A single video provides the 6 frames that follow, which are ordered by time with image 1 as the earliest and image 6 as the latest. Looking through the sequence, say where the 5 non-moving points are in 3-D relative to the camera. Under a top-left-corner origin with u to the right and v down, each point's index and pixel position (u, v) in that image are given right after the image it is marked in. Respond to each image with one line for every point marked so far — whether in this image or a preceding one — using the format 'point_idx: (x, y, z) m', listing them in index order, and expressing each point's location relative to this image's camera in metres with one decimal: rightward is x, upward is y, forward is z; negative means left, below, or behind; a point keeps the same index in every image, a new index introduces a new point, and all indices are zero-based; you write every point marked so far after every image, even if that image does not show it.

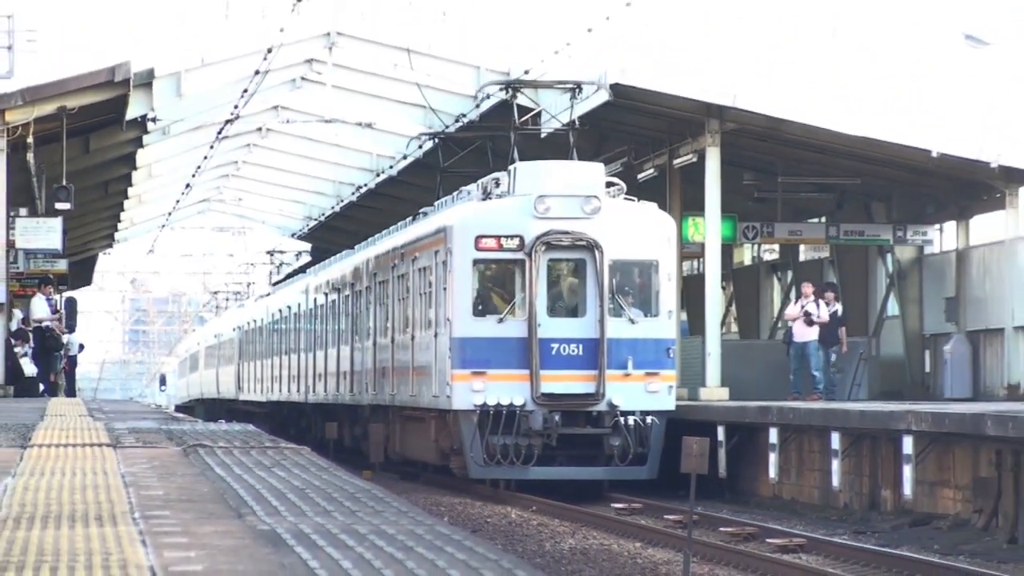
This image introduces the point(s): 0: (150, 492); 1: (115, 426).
0: (-2.7, -1.5, +11.6) m
1: (-3.7, -1.3, +14.6) m
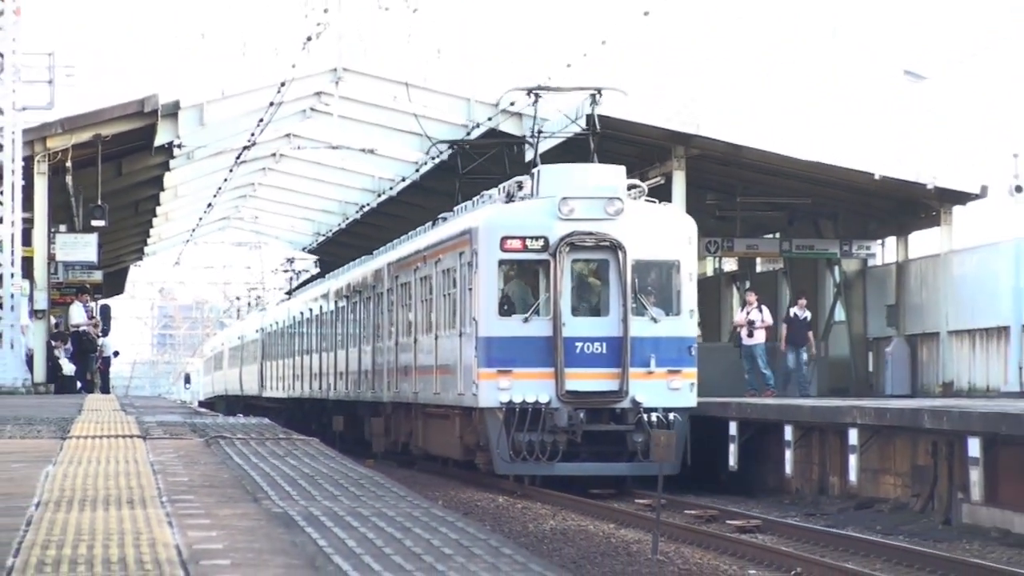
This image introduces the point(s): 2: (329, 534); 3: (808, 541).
0: (-2.8, -1.6, +13.0) m
1: (-3.8, -1.3, +16.0) m
2: (-1.4, -1.8, +11.6) m
3: (+2.5, -2.1, +13.2) m
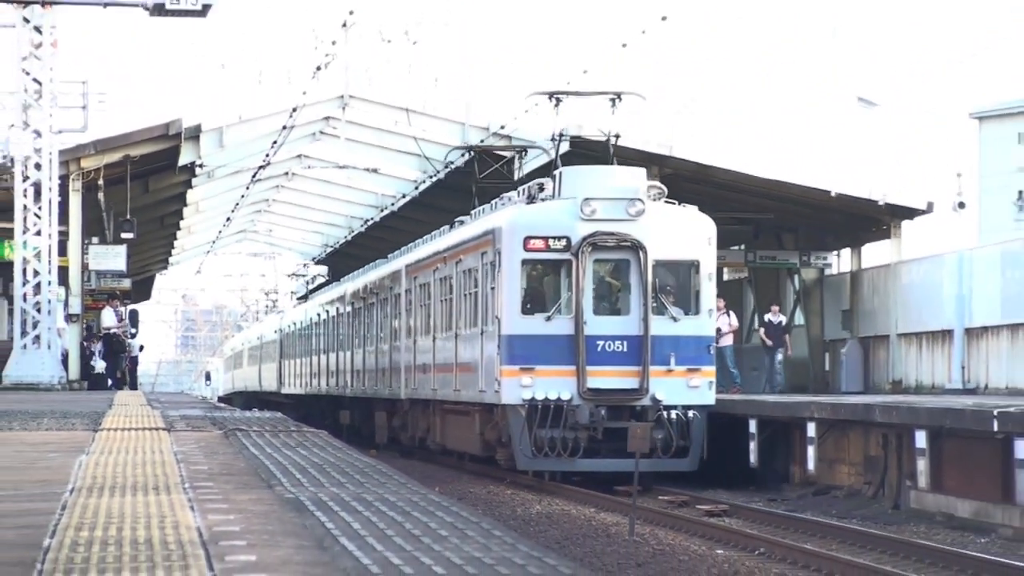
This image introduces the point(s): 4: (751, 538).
0: (-2.9, -1.6, +14.3) m
1: (-3.9, -1.4, +17.3) m
2: (-1.4, -1.9, +13.0) m
3: (+2.4, -2.2, +14.5) m
4: (+2.1, -2.1, +13.4) m
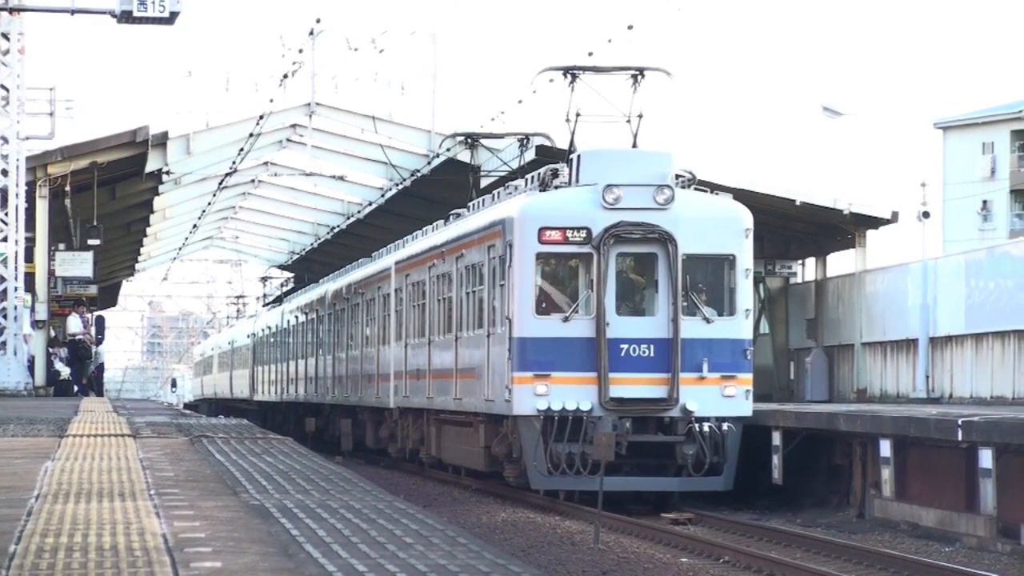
0: (-3.2, -1.7, +14.3) m
1: (-4.2, -1.5, +17.3) m
2: (-1.8, -2.0, +13.0) m
3: (+2.1, -2.3, +14.5) m
4: (+1.7, -2.2, +13.4) m
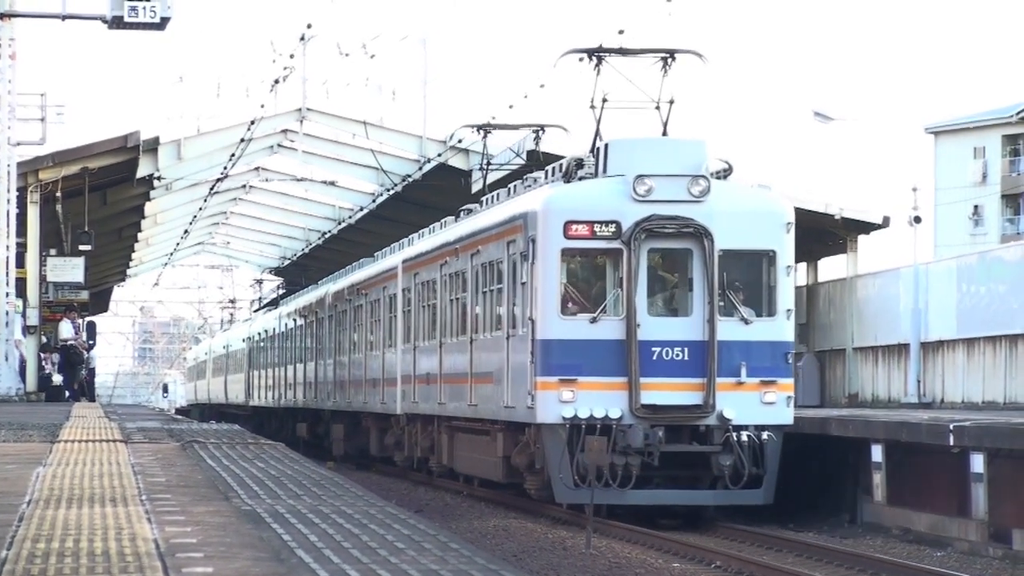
0: (-3.3, -1.7, +14.3) m
1: (-4.3, -1.5, +17.3) m
2: (-1.8, -2.0, +13.0) m
3: (+2.0, -2.3, +14.5) m
4: (+1.7, -2.3, +13.4) m
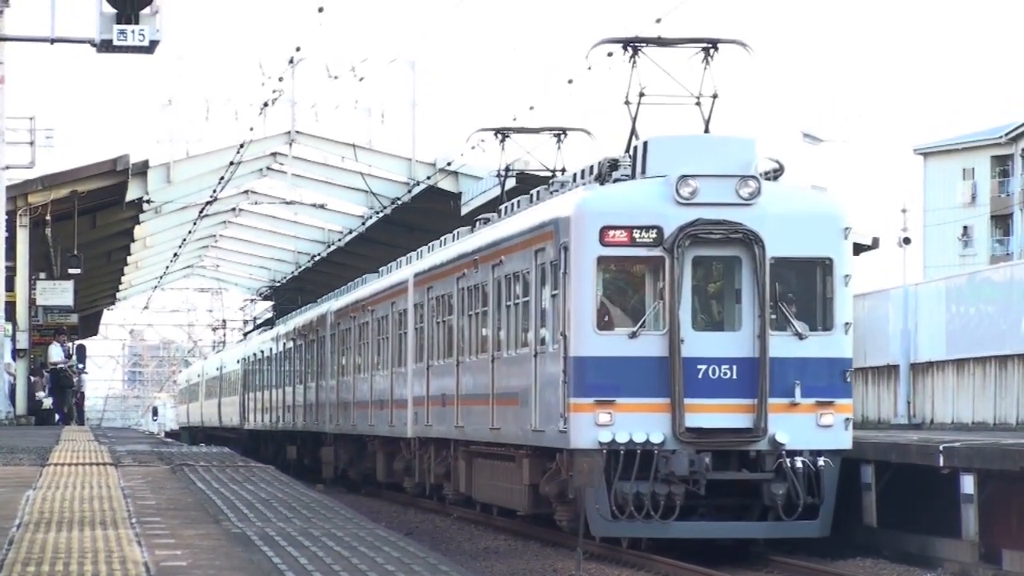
0: (-3.4, -2.0, +14.3) m
1: (-4.3, -1.7, +17.3) m
2: (-1.9, -2.2, +13.0) m
3: (+1.9, -2.5, +14.5) m
4: (+1.6, -2.5, +13.4) m
